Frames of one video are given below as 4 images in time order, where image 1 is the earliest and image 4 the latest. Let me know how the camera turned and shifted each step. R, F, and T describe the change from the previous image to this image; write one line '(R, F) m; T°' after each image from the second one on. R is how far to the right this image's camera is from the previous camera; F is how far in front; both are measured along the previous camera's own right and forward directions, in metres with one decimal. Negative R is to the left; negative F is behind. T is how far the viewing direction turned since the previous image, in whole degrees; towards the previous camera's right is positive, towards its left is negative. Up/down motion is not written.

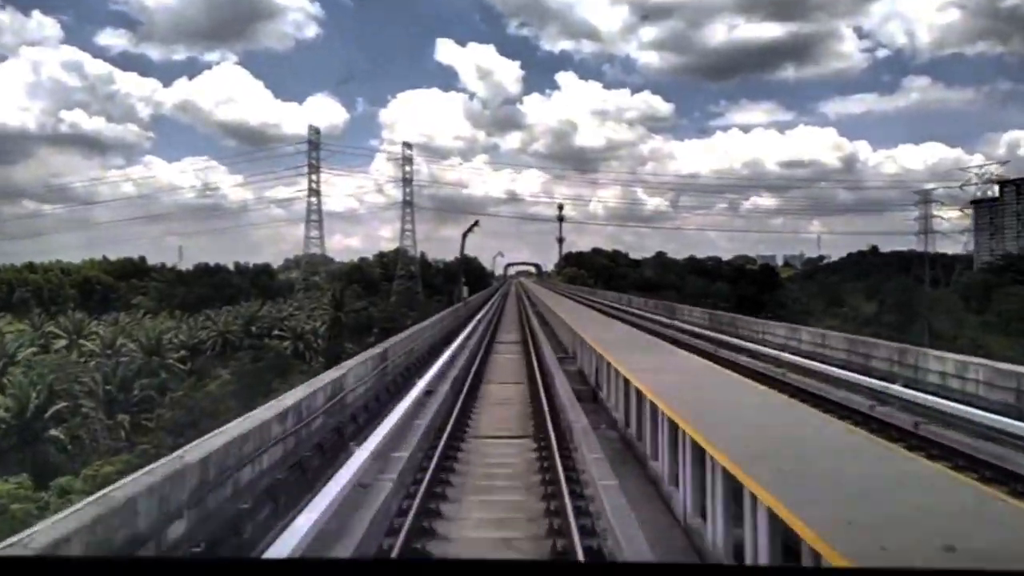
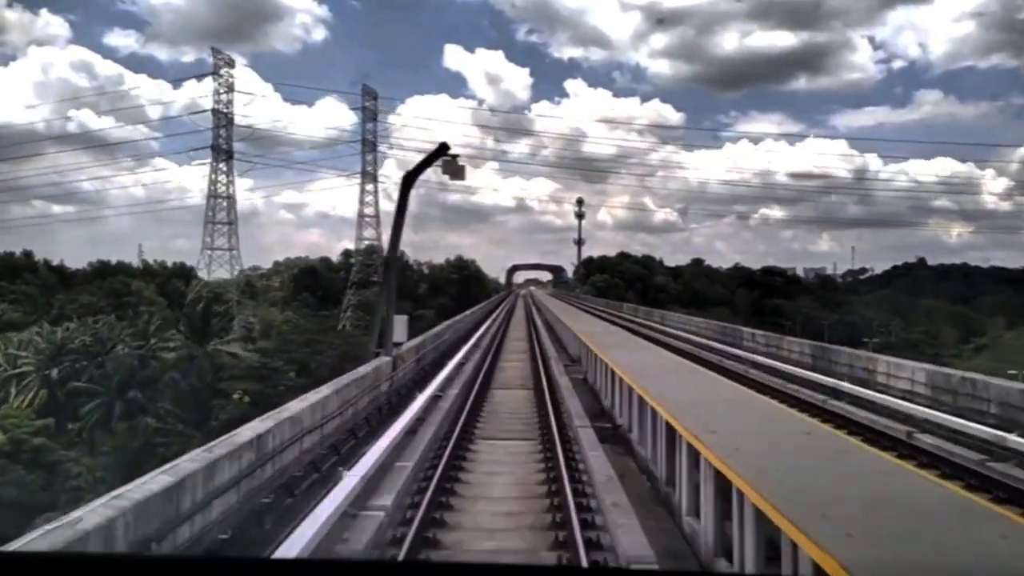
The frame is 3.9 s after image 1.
(0.0, +1.1) m; 0°
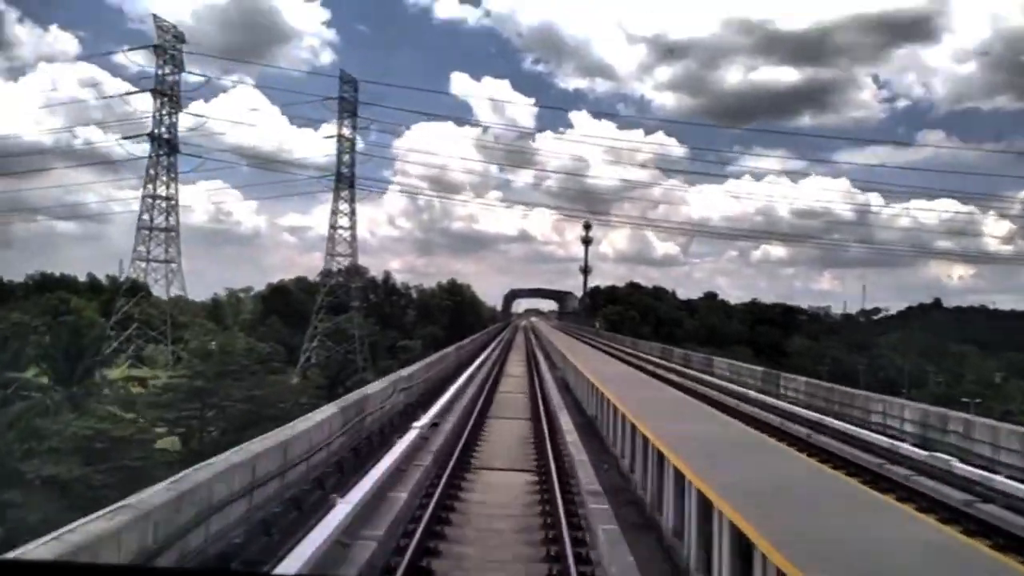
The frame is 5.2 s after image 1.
(0.0, +0.4) m; 0°
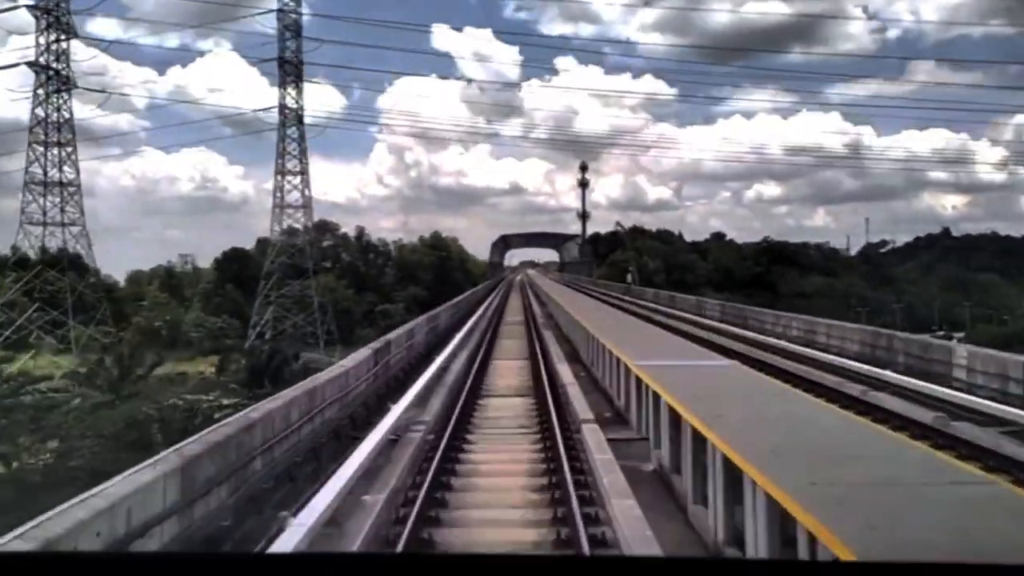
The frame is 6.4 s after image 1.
(0.0, +0.4) m; 0°
